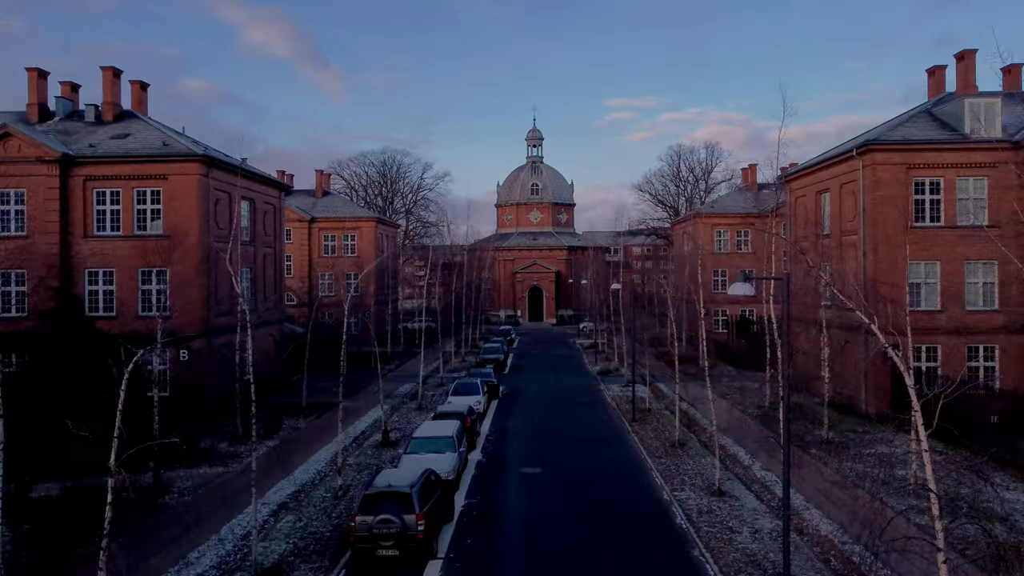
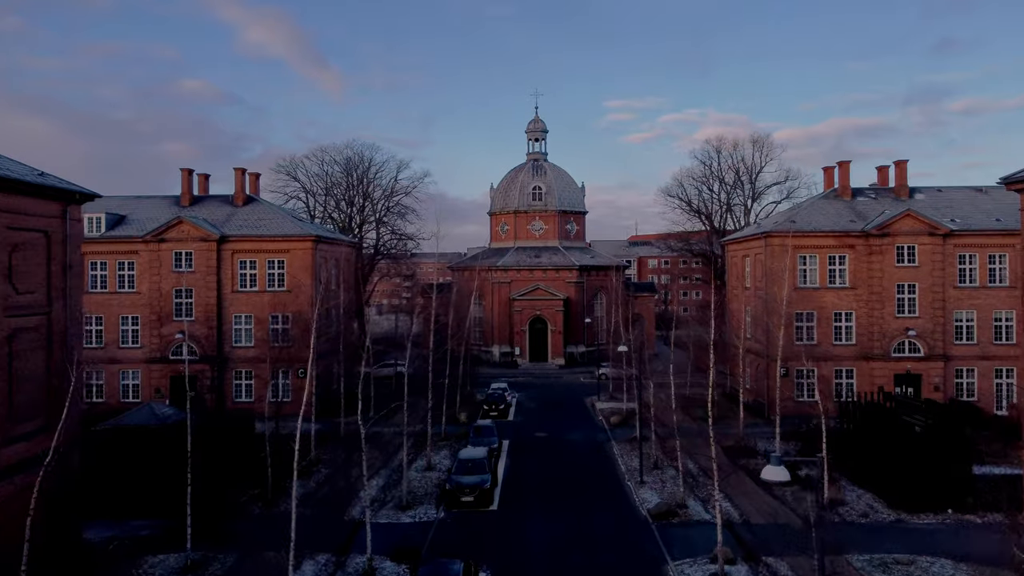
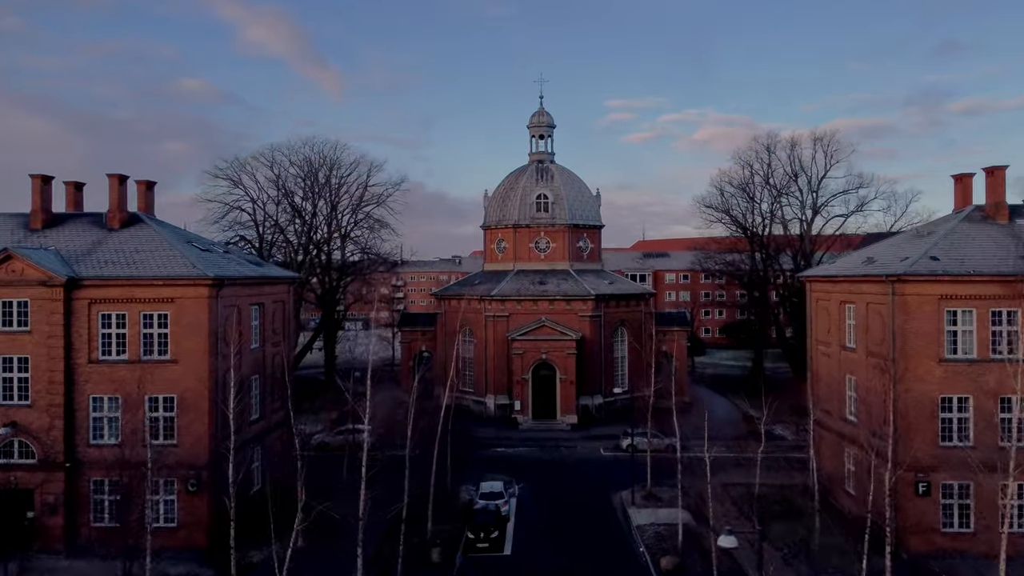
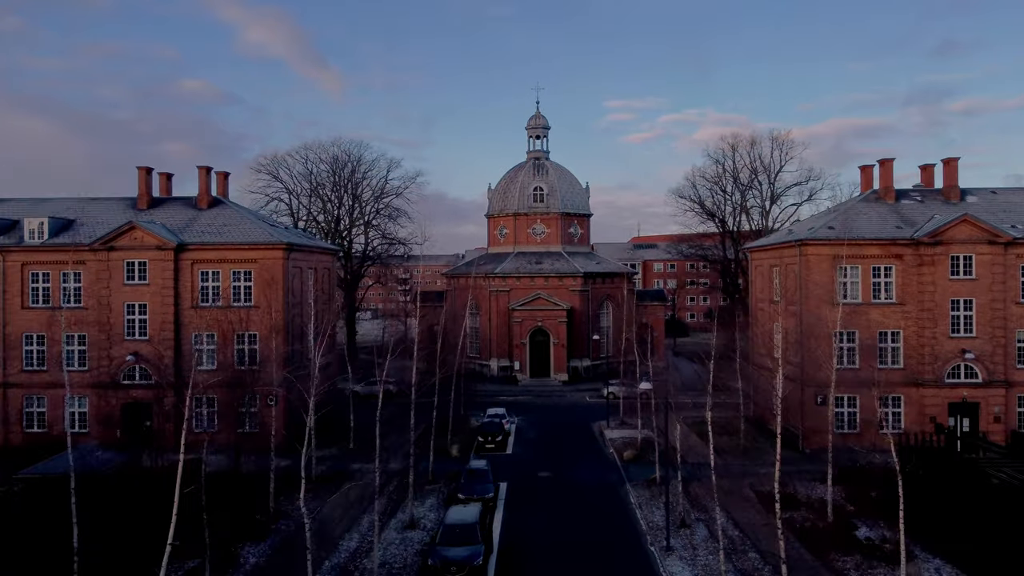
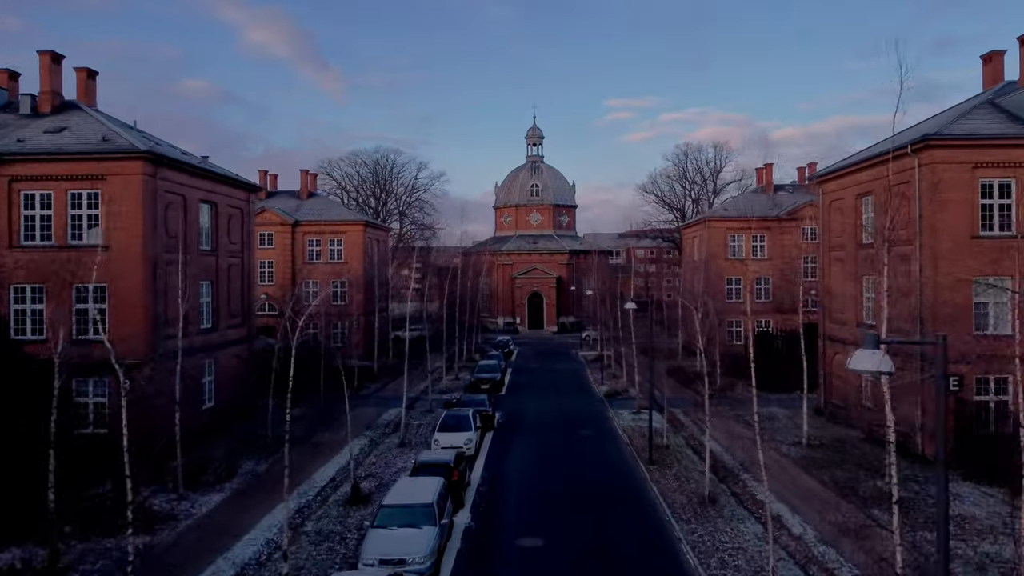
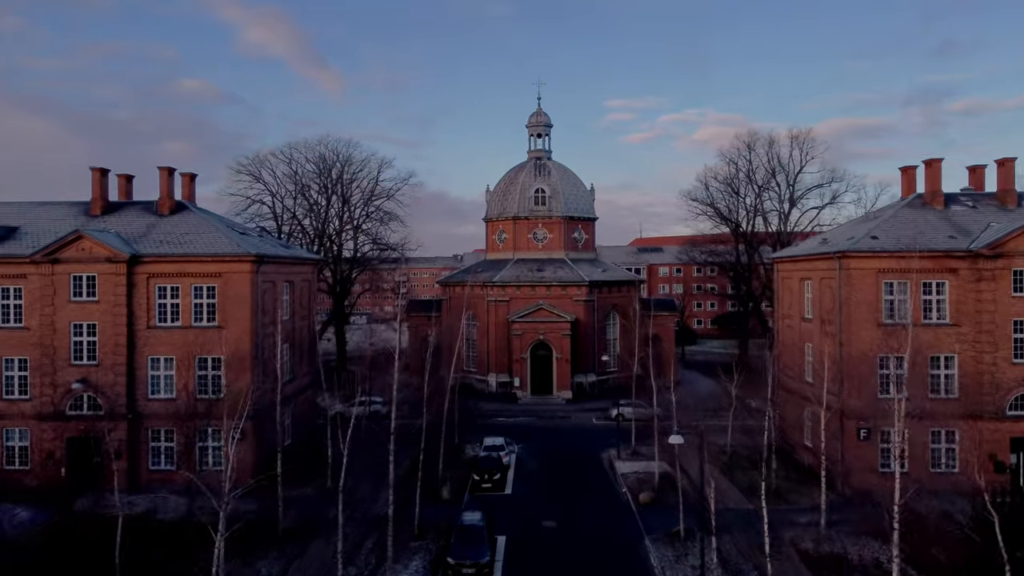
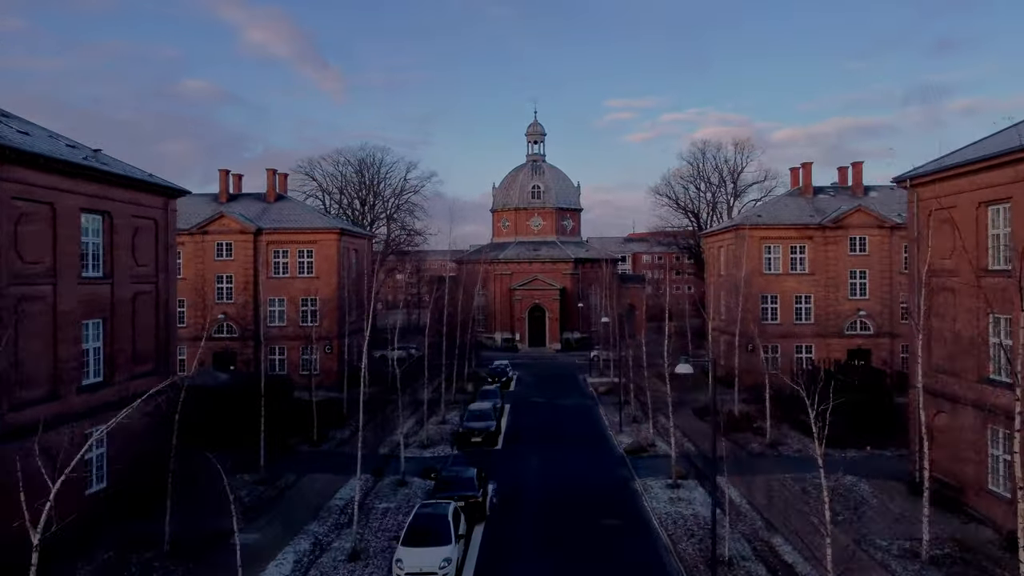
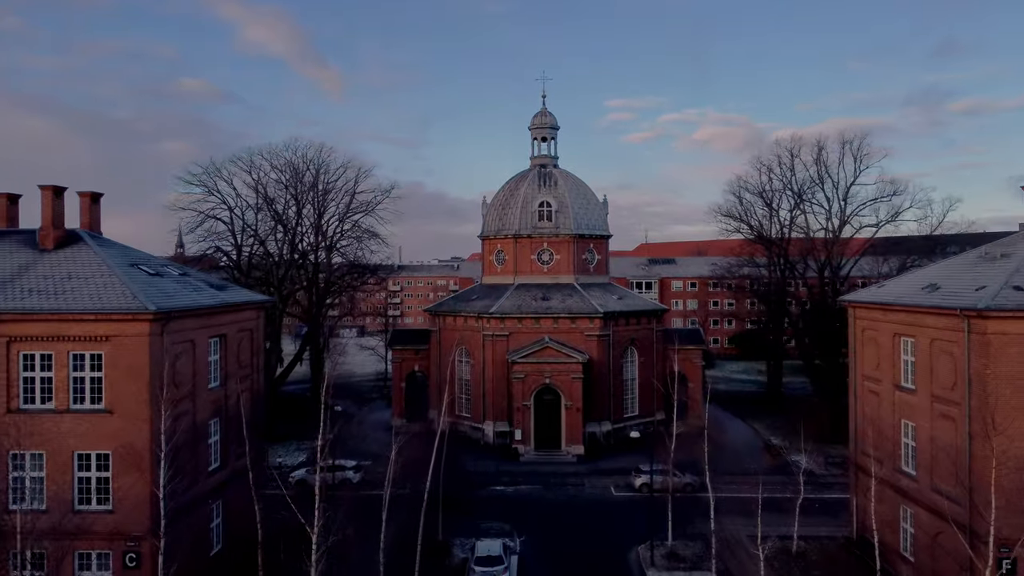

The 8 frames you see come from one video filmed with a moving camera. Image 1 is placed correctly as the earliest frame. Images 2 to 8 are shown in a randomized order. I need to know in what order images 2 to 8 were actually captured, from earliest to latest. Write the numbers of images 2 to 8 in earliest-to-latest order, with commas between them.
5, 7, 2, 4, 6, 3, 8
